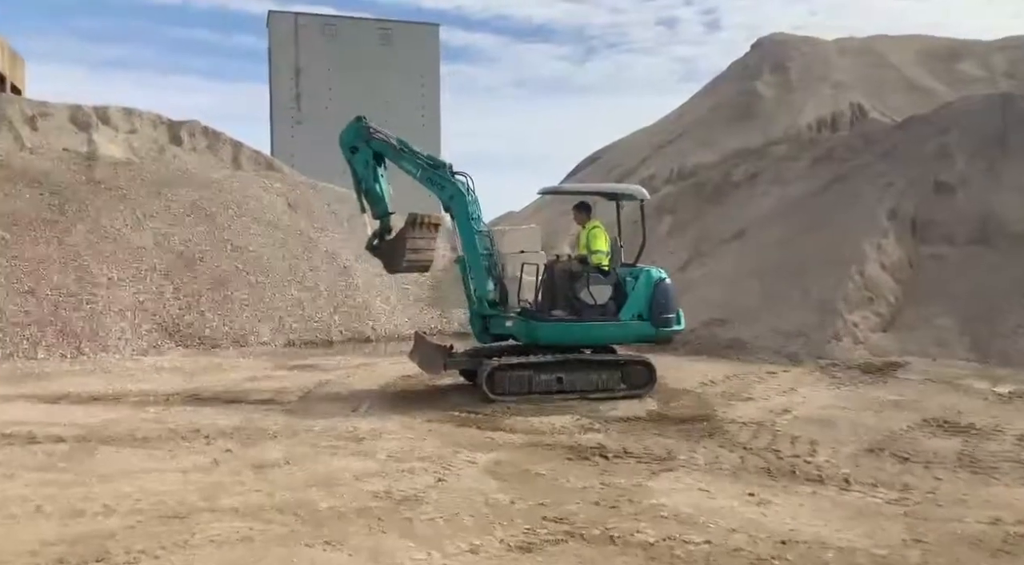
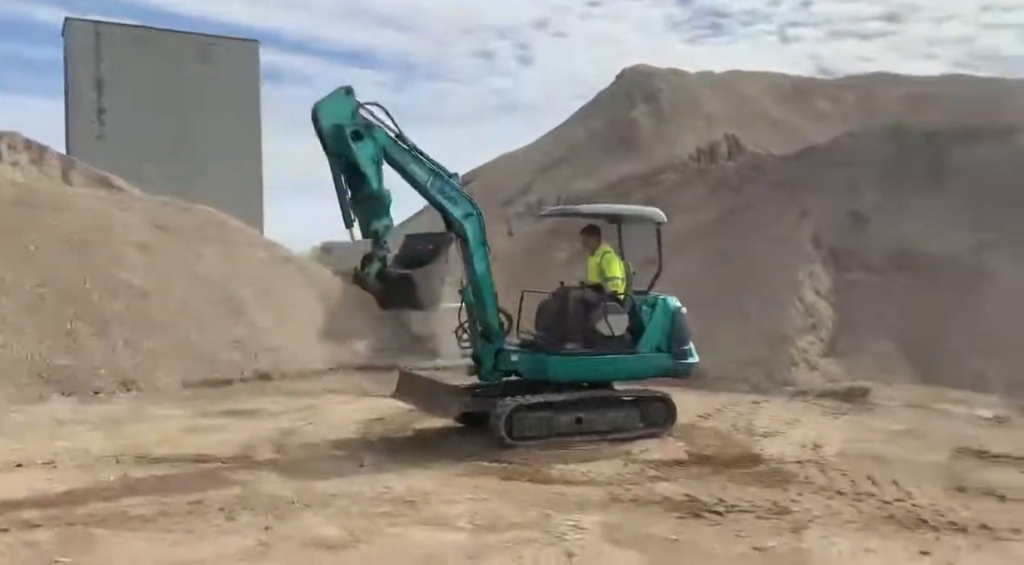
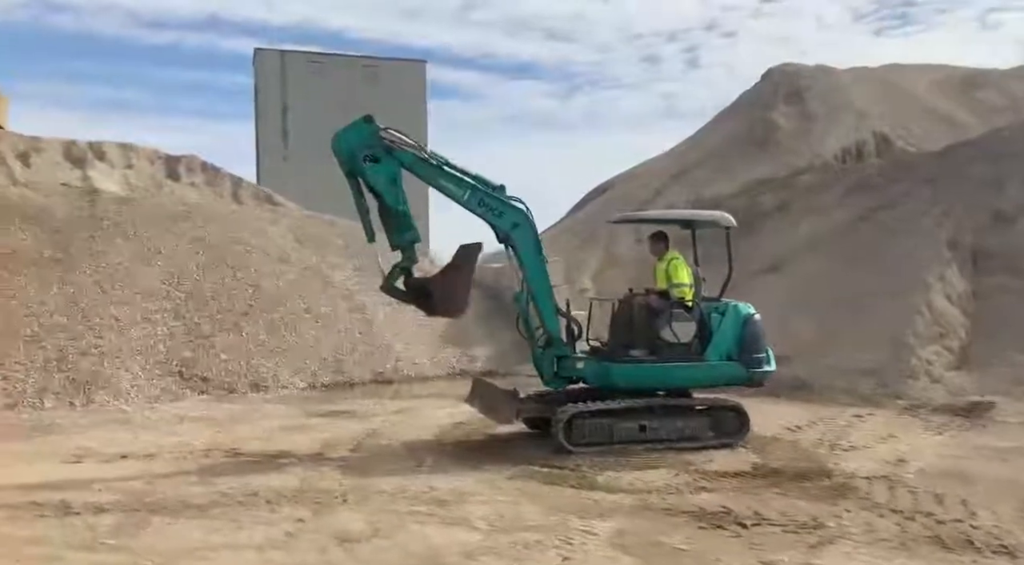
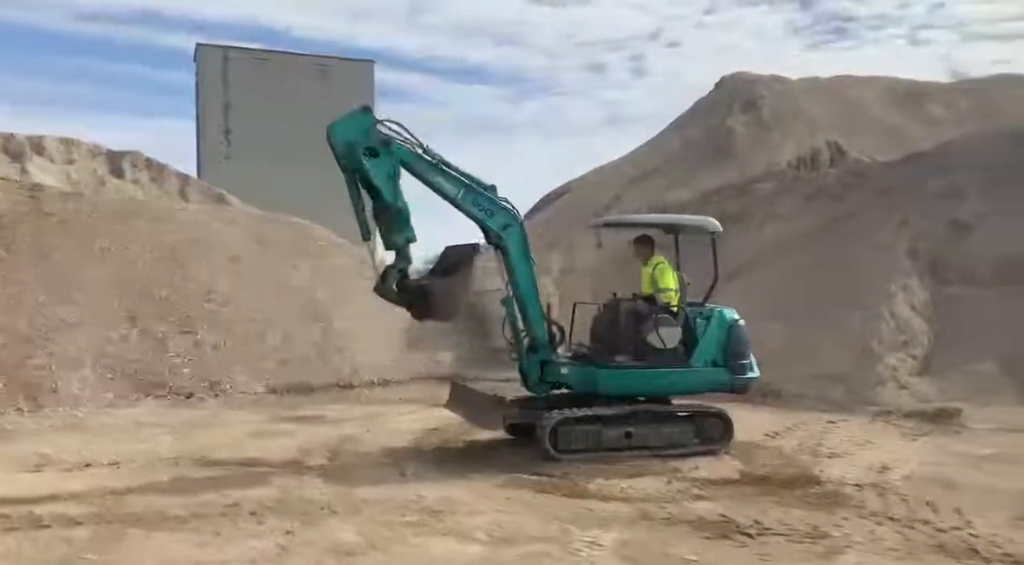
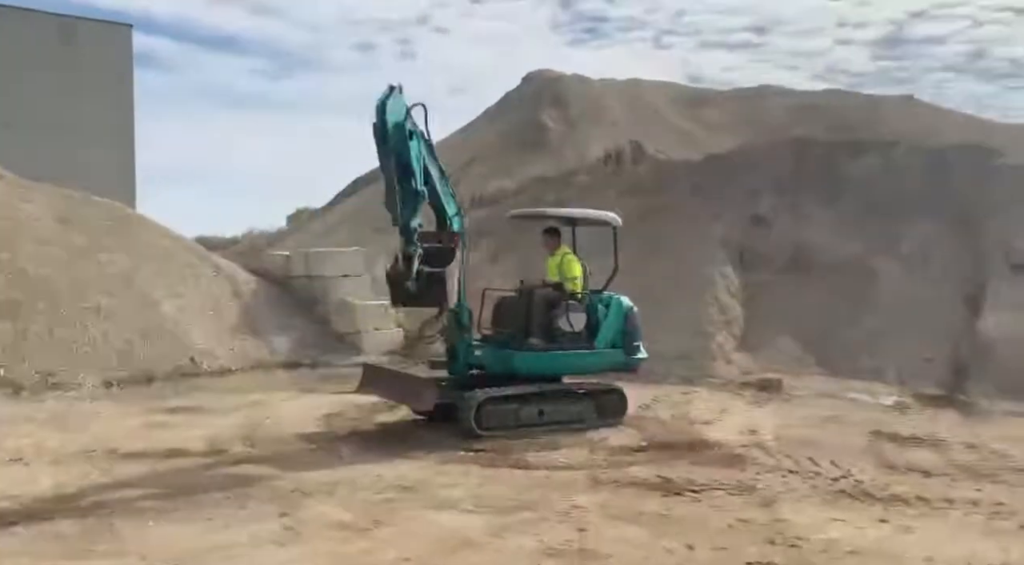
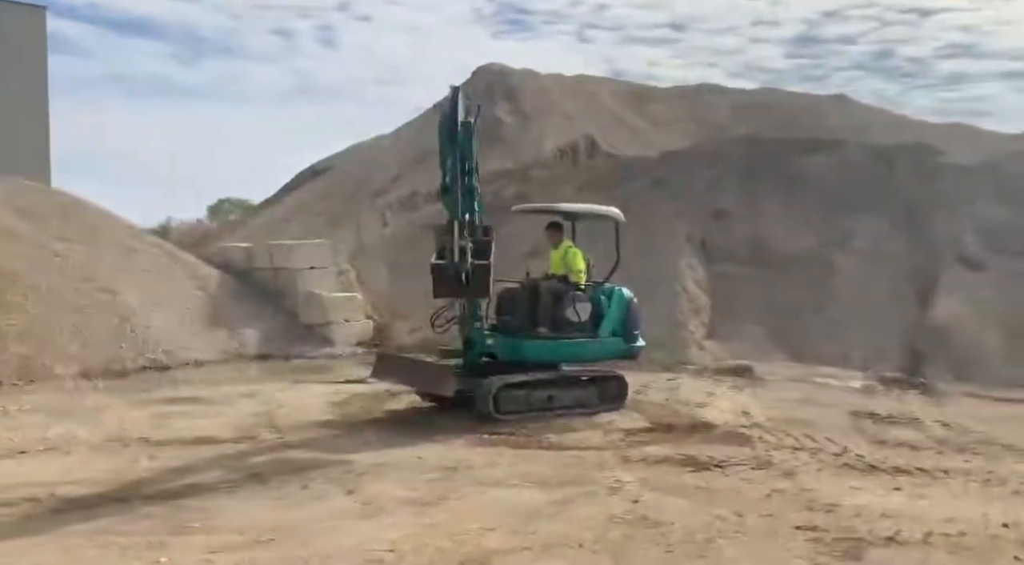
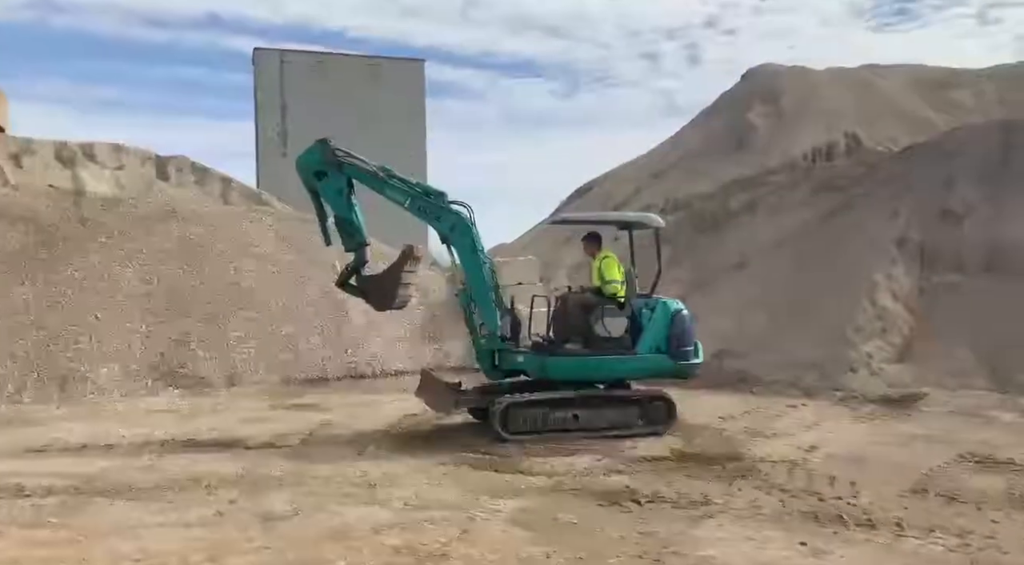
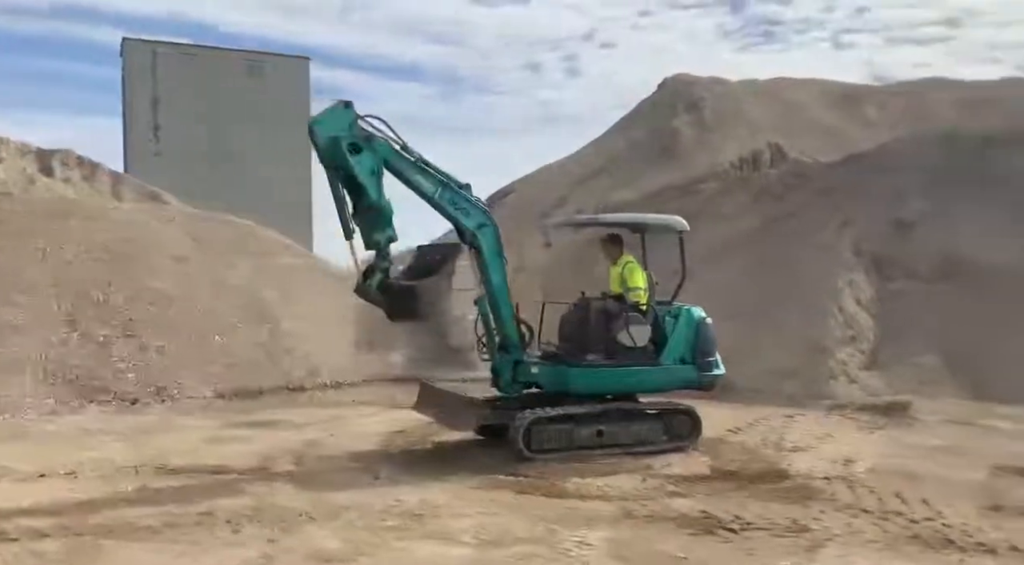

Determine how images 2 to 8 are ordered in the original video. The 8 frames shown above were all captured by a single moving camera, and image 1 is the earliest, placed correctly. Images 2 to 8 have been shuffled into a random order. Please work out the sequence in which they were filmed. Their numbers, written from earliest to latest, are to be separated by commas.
7, 3, 4, 8, 2, 5, 6
